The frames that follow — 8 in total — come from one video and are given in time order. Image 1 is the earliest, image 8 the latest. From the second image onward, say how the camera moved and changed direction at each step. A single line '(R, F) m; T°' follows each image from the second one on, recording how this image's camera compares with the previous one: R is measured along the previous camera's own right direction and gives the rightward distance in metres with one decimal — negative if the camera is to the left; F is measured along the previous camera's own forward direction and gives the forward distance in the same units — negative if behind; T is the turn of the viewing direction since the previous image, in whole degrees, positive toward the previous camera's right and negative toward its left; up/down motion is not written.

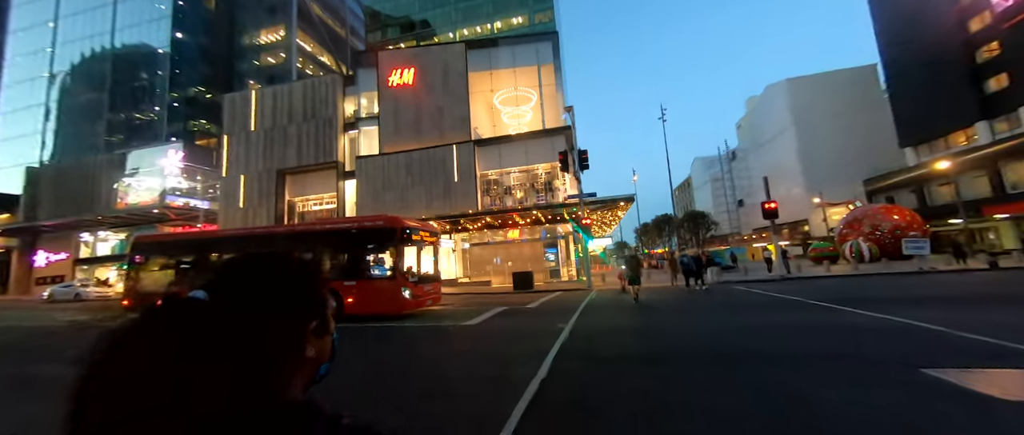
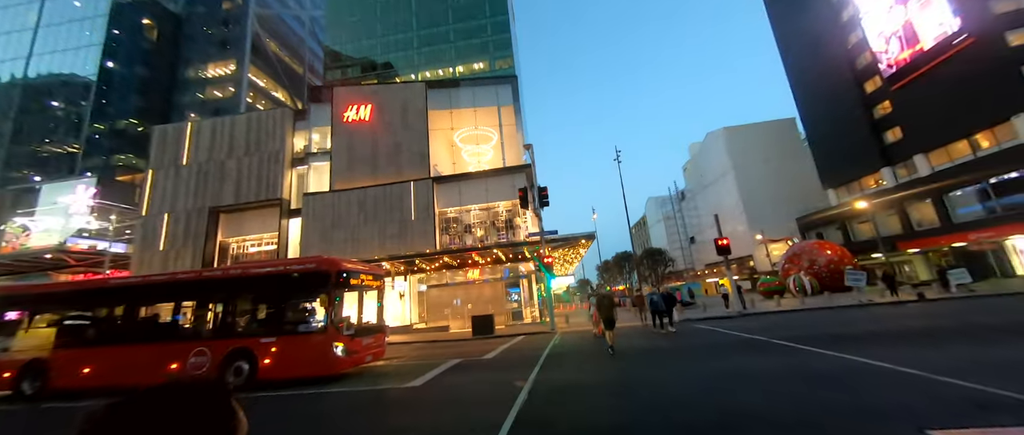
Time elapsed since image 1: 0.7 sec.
(+0.2, +0.8) m; +6°
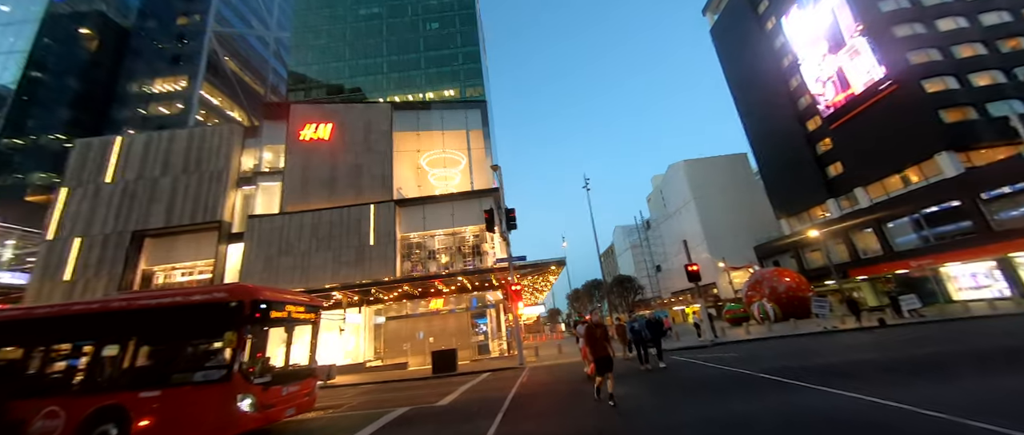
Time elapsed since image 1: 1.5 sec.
(+0.2, +1.2) m; +5°
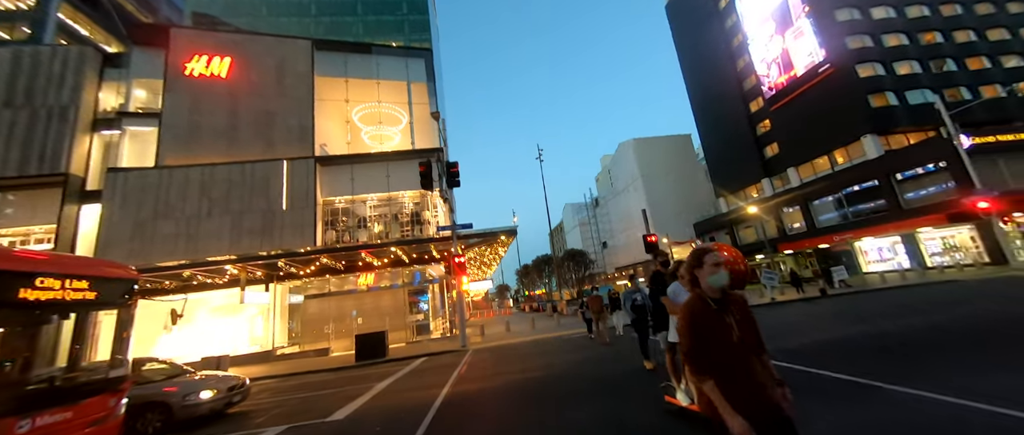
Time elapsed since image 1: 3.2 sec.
(+0.4, +2.8) m; +8°
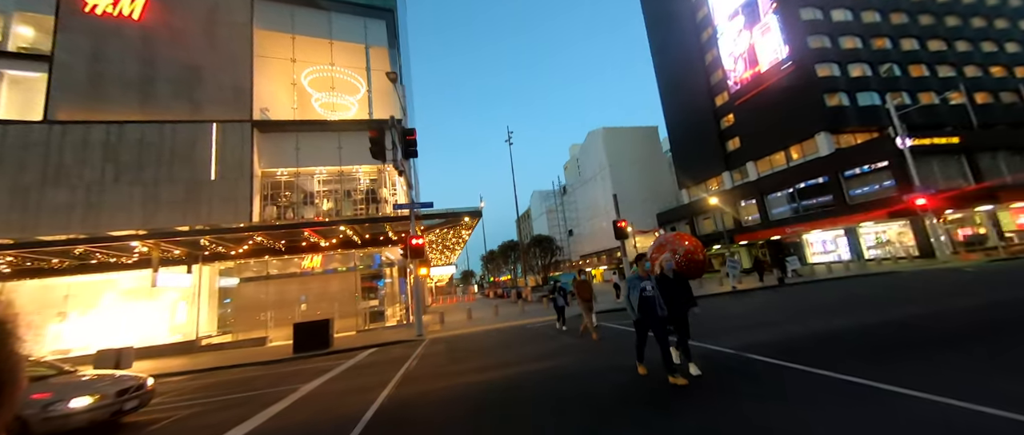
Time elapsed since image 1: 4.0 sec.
(+0.1, +1.4) m; +5°
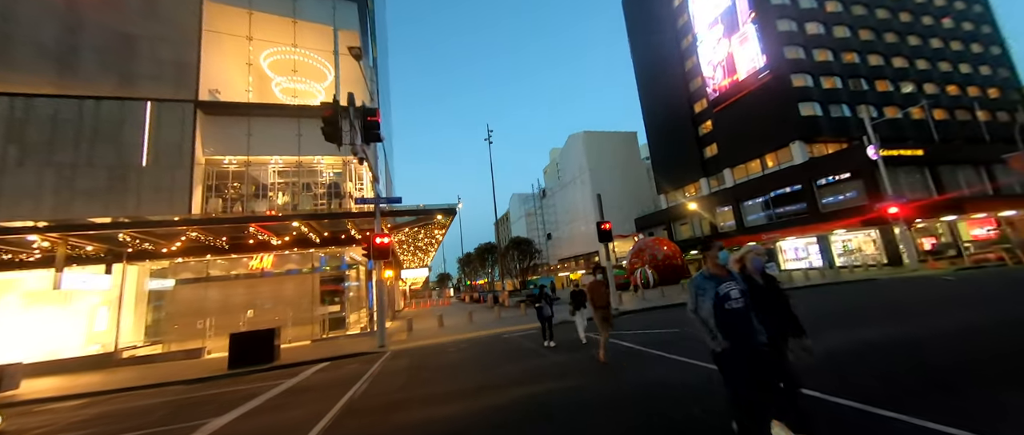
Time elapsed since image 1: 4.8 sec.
(+0.1, +1.5) m; +3°
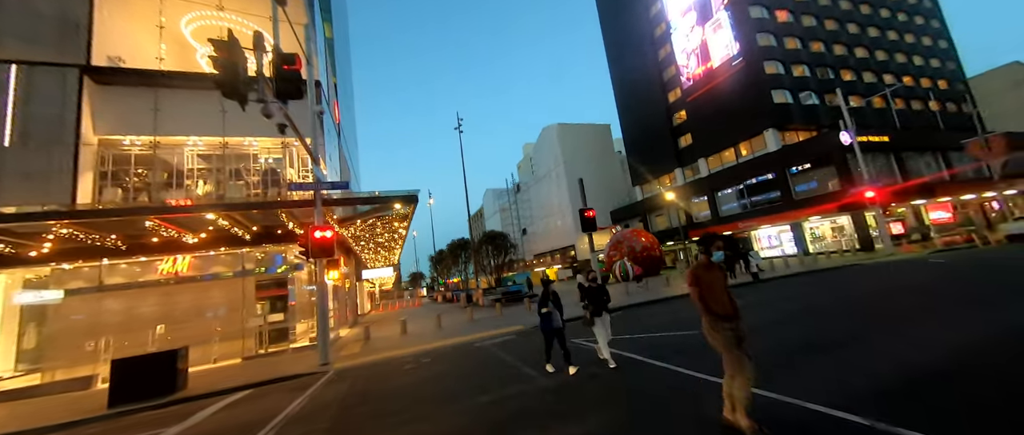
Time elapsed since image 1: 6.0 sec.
(+0.2, +2.3) m; +4°
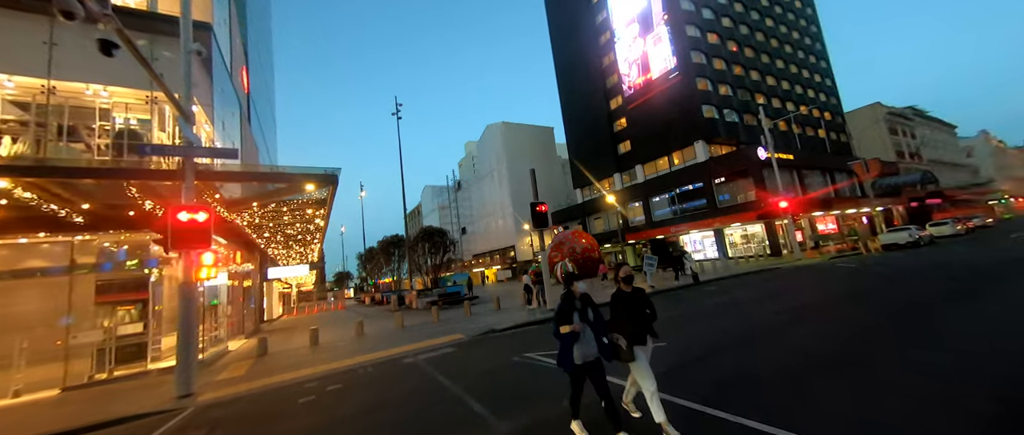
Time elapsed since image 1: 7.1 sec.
(-0.1, +2.1) m; +10°
